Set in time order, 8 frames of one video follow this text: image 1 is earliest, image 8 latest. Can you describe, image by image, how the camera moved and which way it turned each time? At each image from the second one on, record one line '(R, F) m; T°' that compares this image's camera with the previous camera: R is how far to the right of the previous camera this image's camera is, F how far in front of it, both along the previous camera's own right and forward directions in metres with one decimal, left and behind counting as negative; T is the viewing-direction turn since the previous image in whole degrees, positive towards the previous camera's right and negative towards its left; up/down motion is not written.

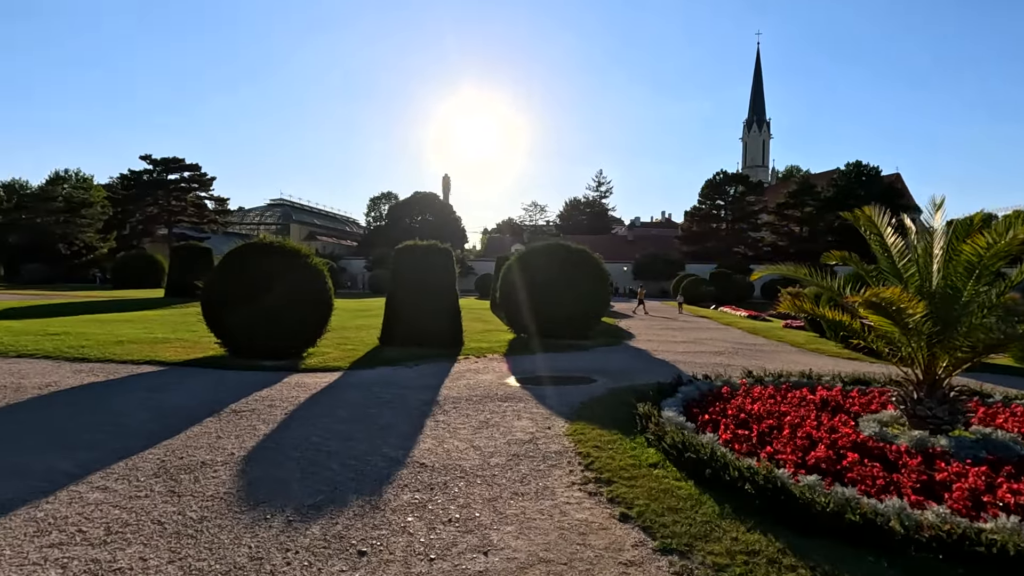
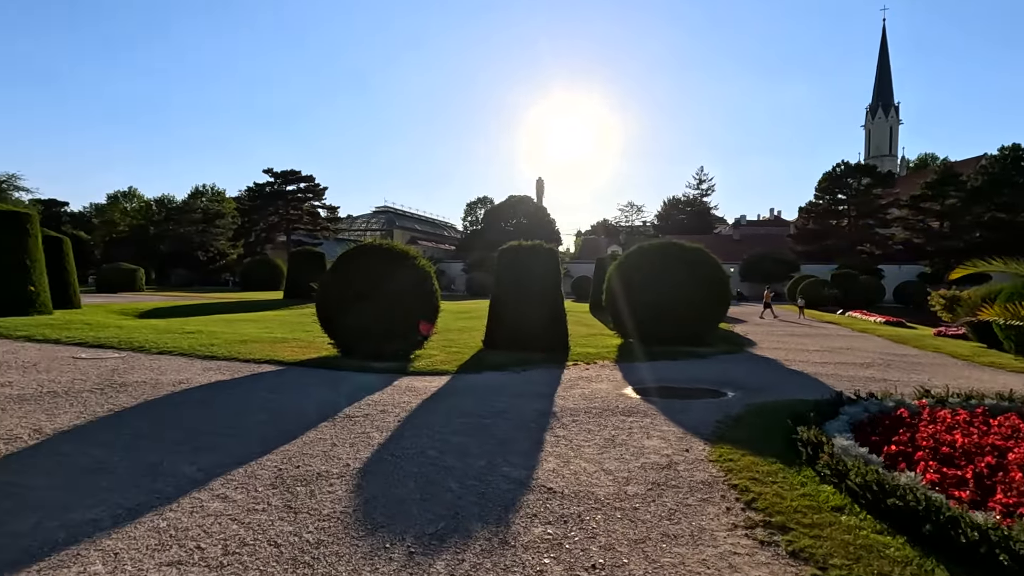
(-0.4, +0.6) m; -10°
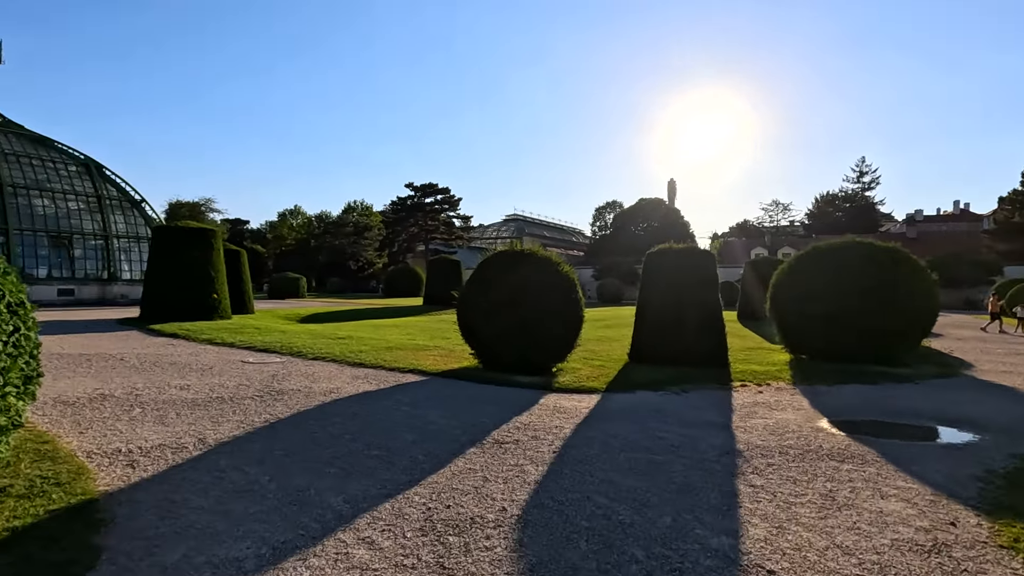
(-0.4, +0.8) m; -14°
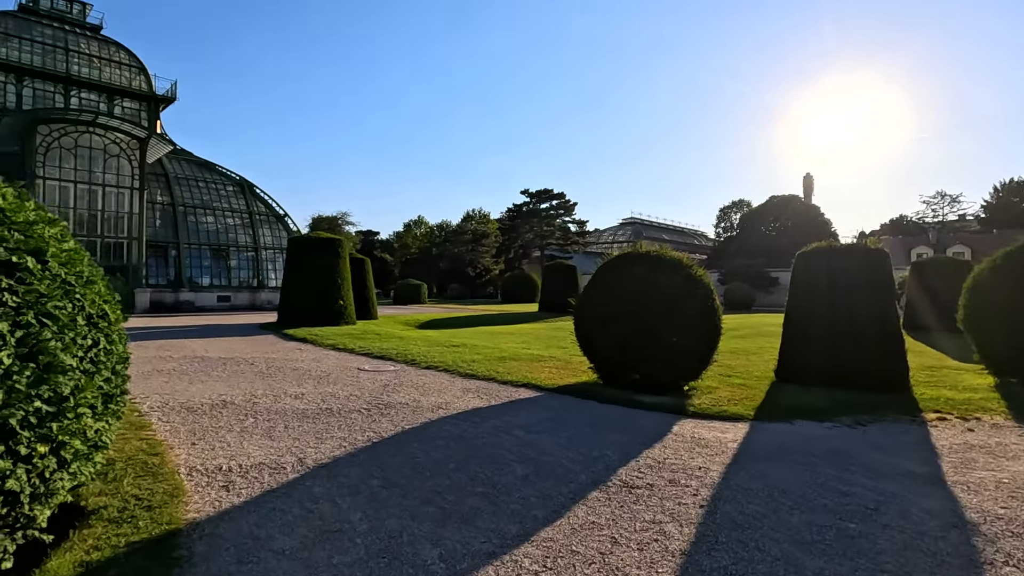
(-0.1, +0.8) m; -12°
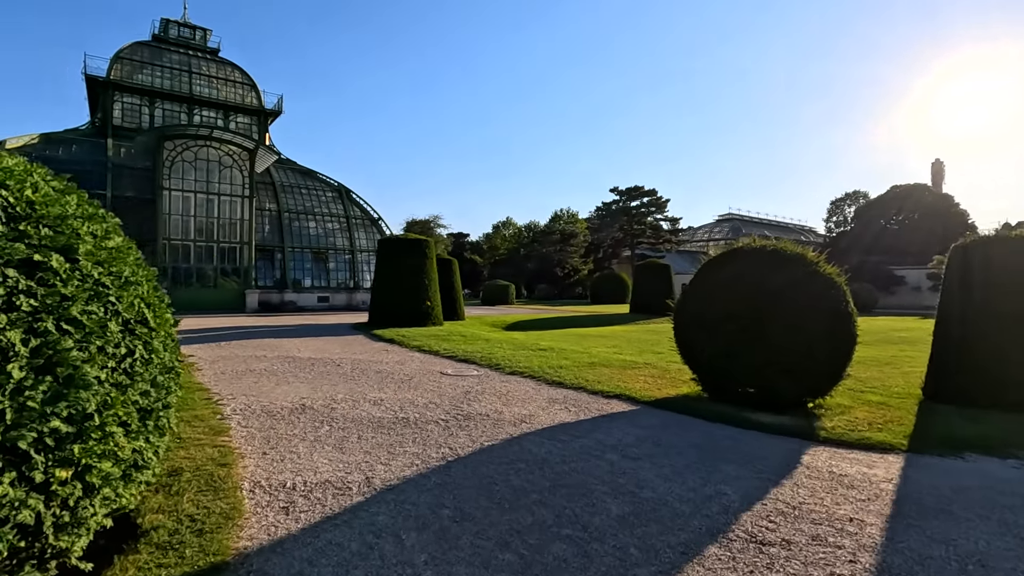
(0.0, +0.7) m; -9°
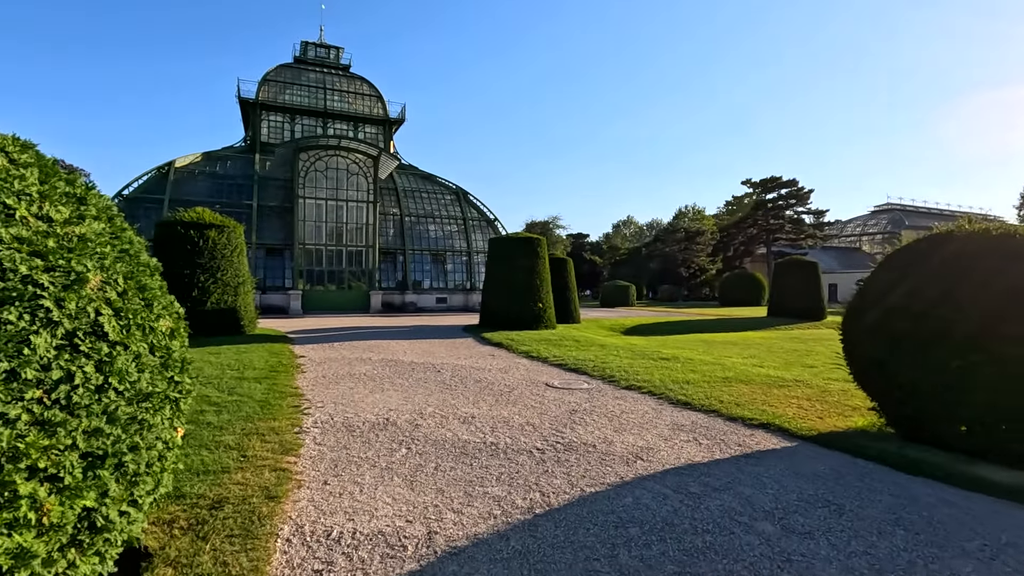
(+0.1, +1.2) m; -13°
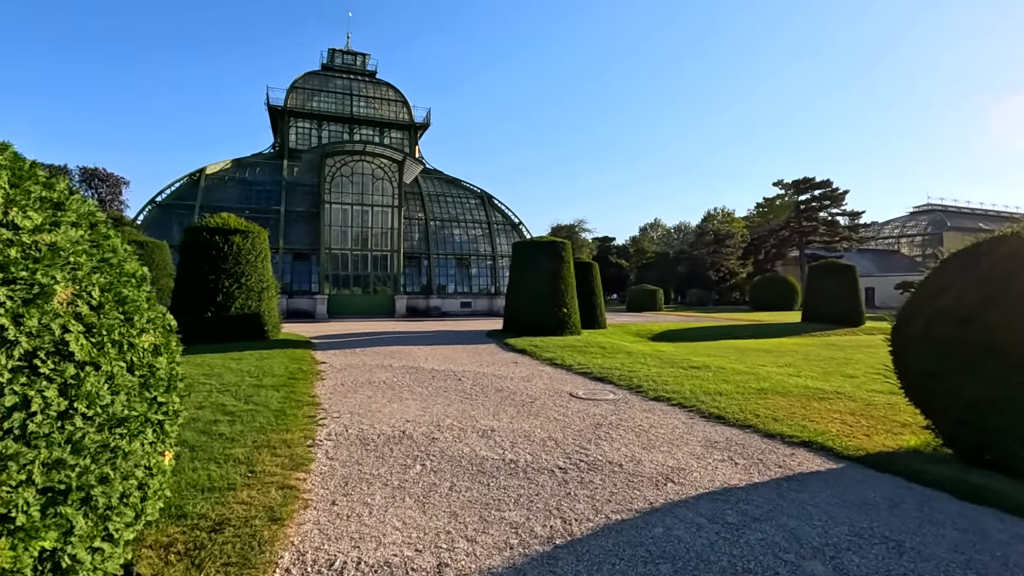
(0.0, +0.3) m; -3°
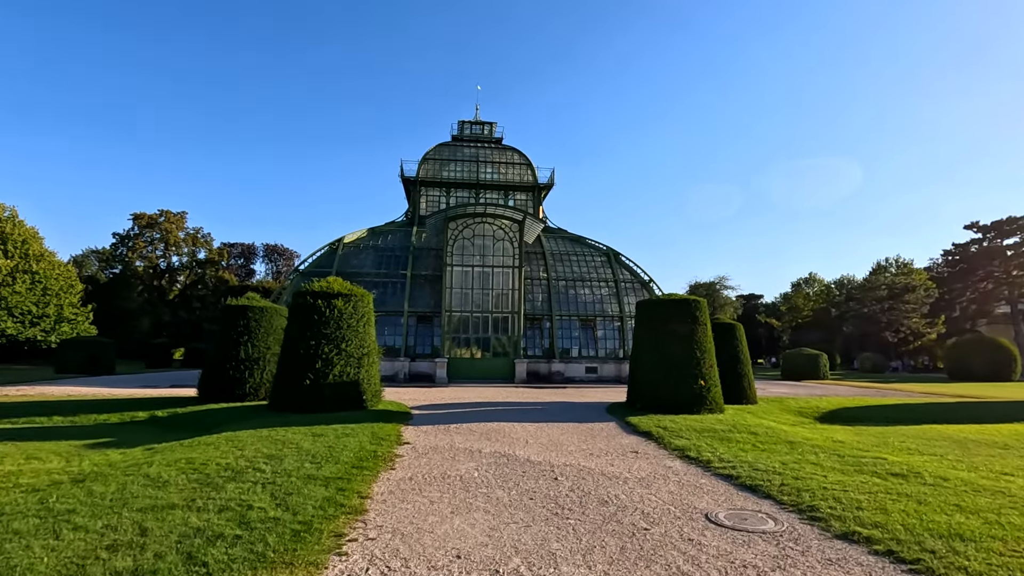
(+0.3, +1.9) m; -14°
